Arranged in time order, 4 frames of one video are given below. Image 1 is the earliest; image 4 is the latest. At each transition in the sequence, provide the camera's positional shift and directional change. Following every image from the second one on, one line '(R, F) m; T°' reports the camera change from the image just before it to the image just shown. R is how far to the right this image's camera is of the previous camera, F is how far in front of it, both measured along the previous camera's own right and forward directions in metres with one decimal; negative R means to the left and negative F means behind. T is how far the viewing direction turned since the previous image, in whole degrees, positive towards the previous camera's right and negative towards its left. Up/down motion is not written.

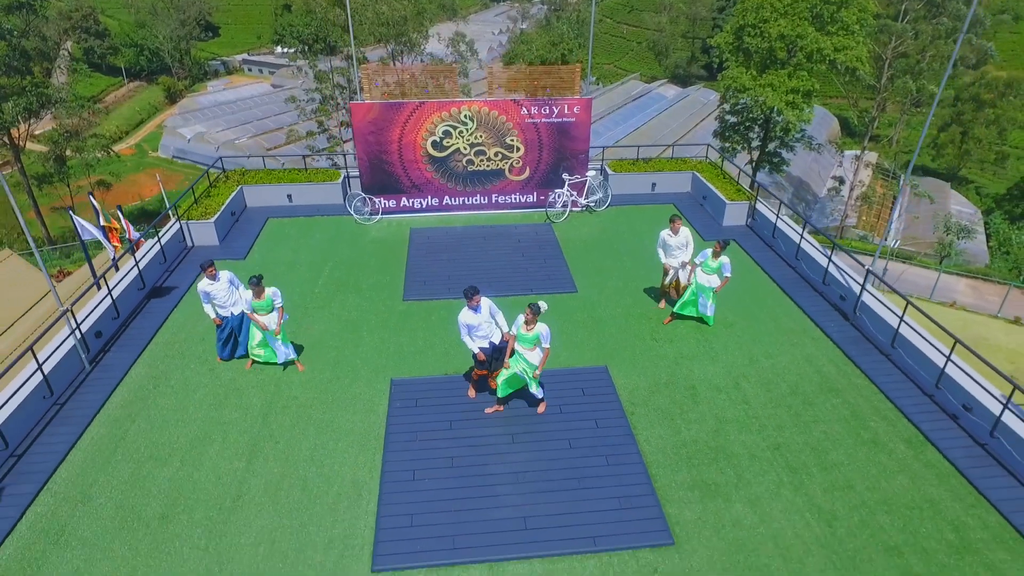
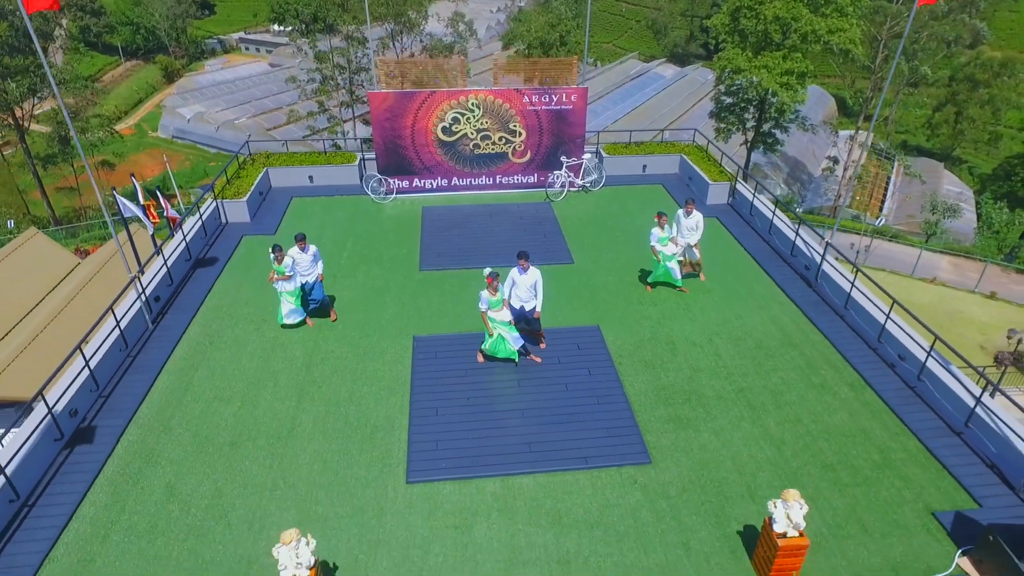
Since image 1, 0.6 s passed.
(-0.1, -1.3) m; 0°
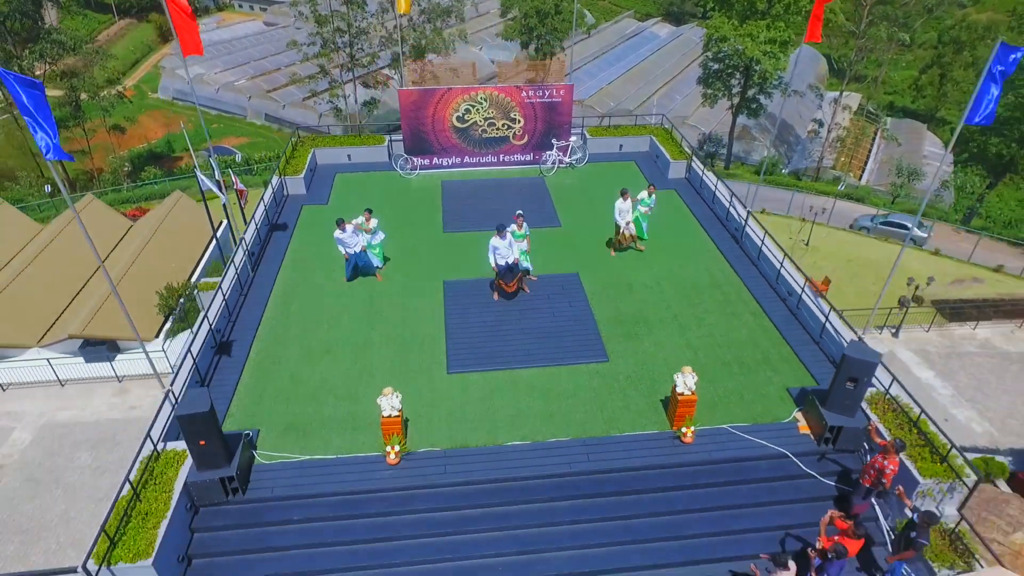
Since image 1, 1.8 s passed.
(-0.1, -3.6) m; 0°
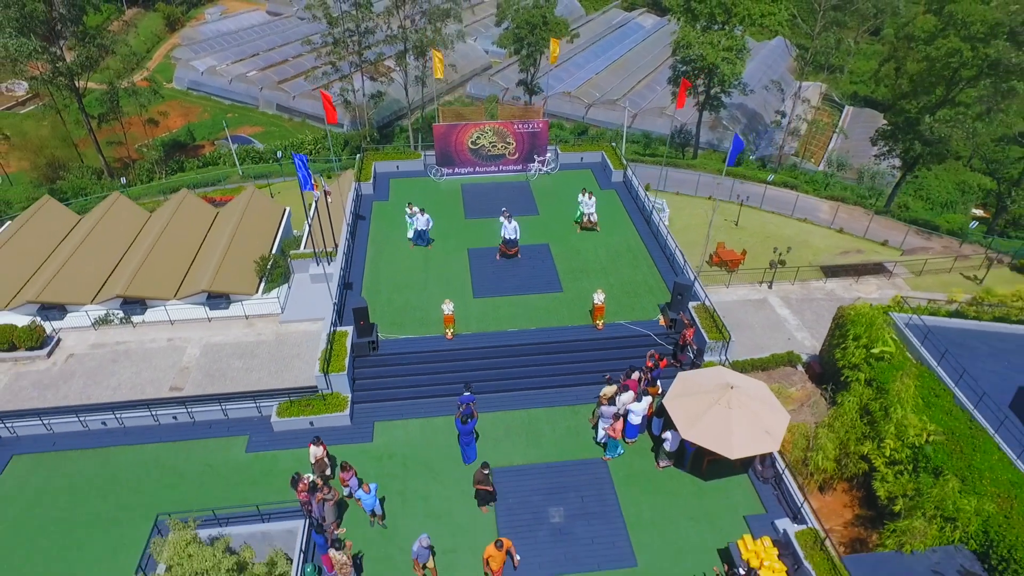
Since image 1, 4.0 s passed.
(-0.1, -8.8) m; +1°
